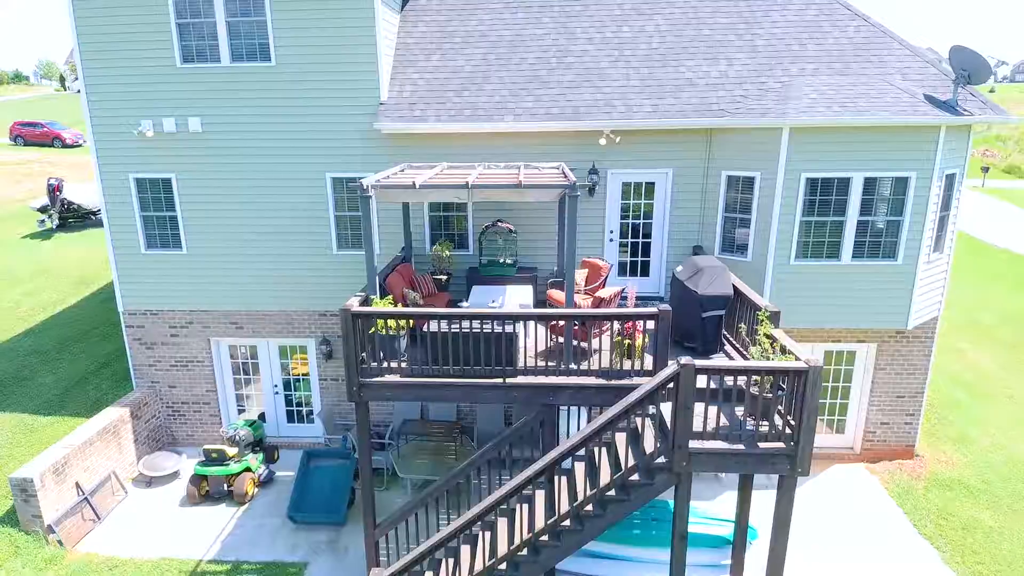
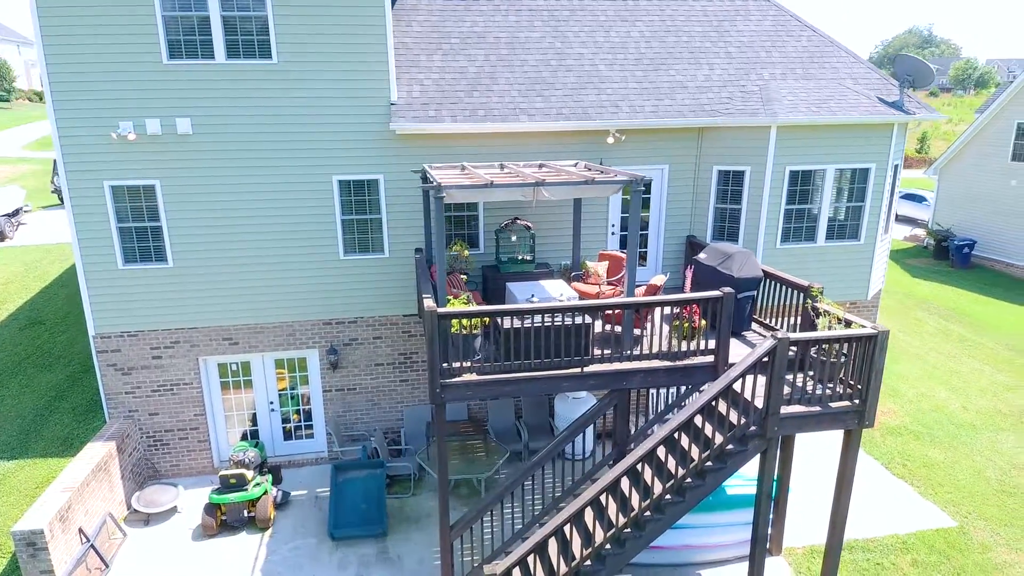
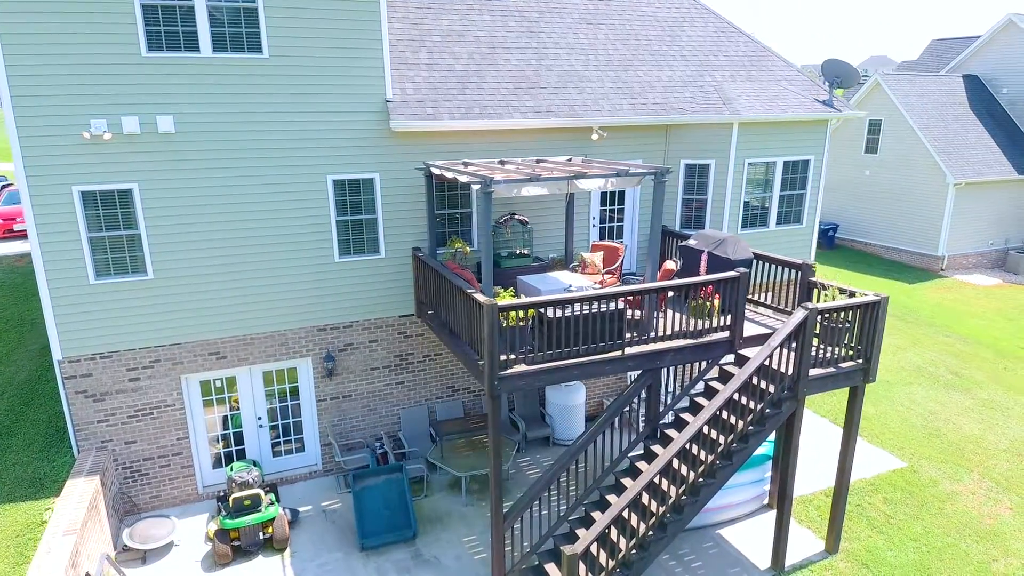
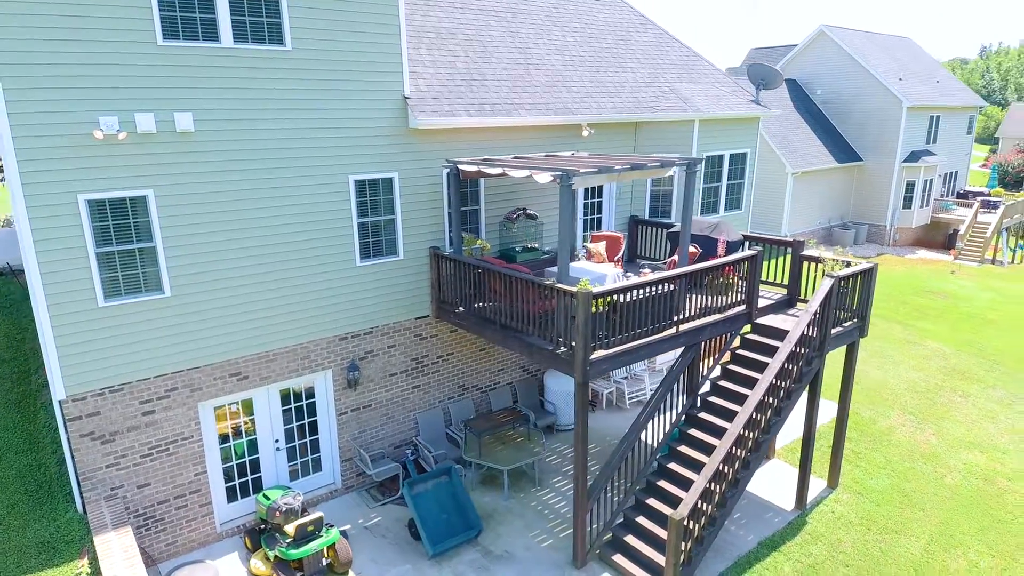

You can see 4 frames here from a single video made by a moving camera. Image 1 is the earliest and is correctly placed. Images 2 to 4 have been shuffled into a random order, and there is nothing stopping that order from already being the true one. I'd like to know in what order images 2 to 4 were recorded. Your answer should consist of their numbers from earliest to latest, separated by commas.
2, 3, 4
